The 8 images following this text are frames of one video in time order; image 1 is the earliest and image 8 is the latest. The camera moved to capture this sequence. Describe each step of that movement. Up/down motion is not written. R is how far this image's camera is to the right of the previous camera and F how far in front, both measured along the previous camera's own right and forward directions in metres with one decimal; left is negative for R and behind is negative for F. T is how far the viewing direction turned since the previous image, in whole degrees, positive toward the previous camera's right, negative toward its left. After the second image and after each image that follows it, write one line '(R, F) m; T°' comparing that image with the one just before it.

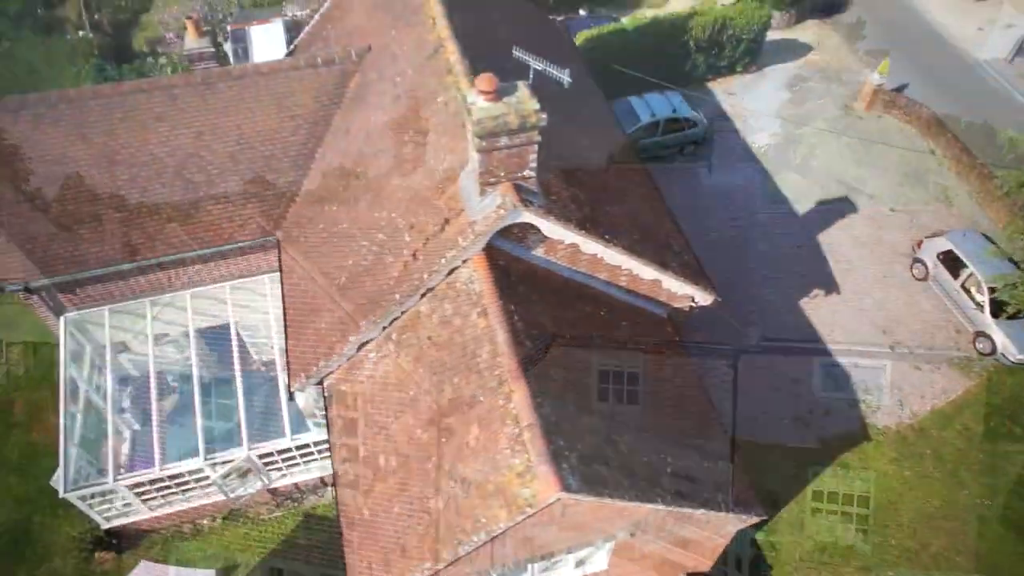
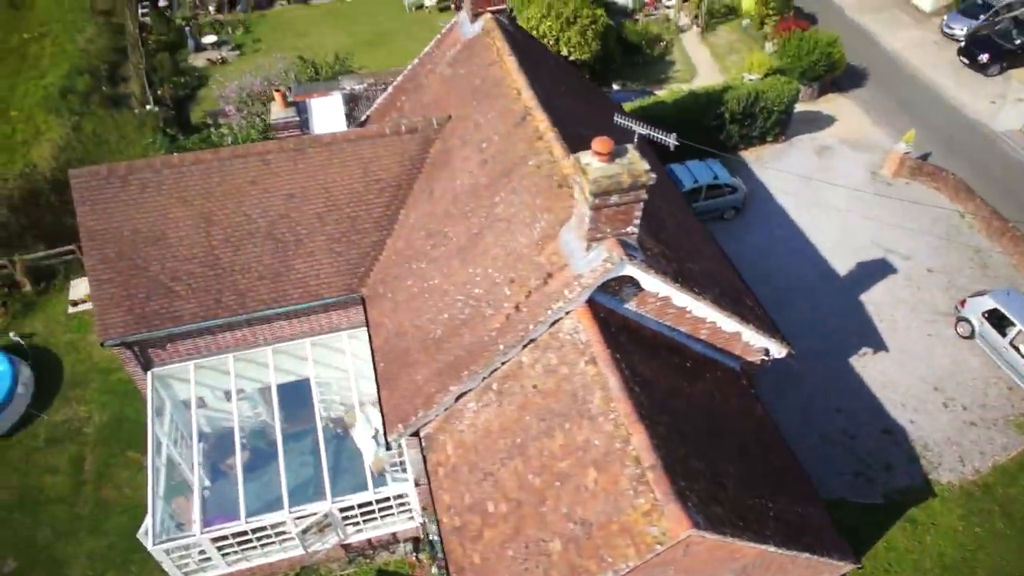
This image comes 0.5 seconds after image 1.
(-1.7, -0.6) m; 0°
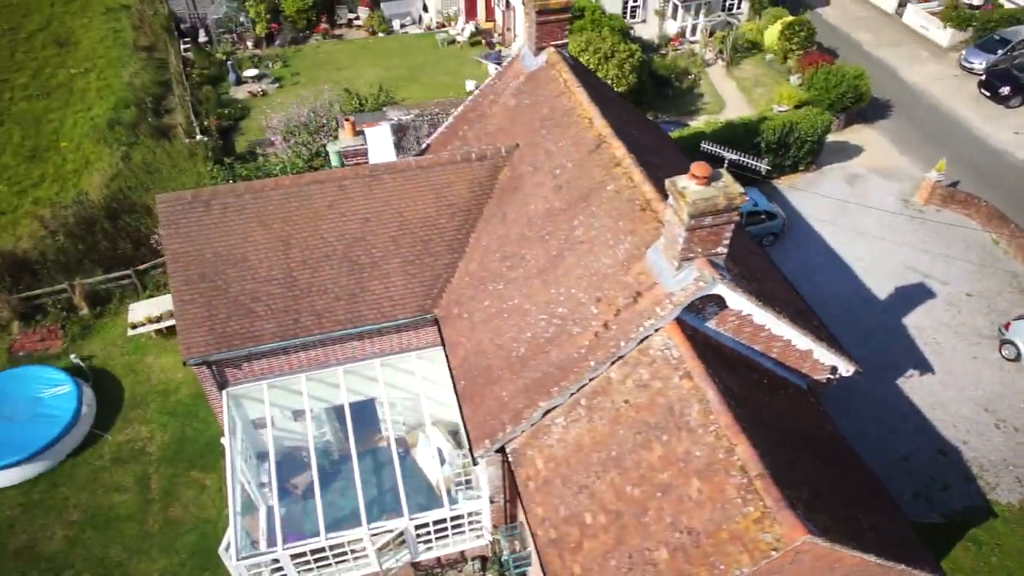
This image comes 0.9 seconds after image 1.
(-1.6, -0.4) m; 0°
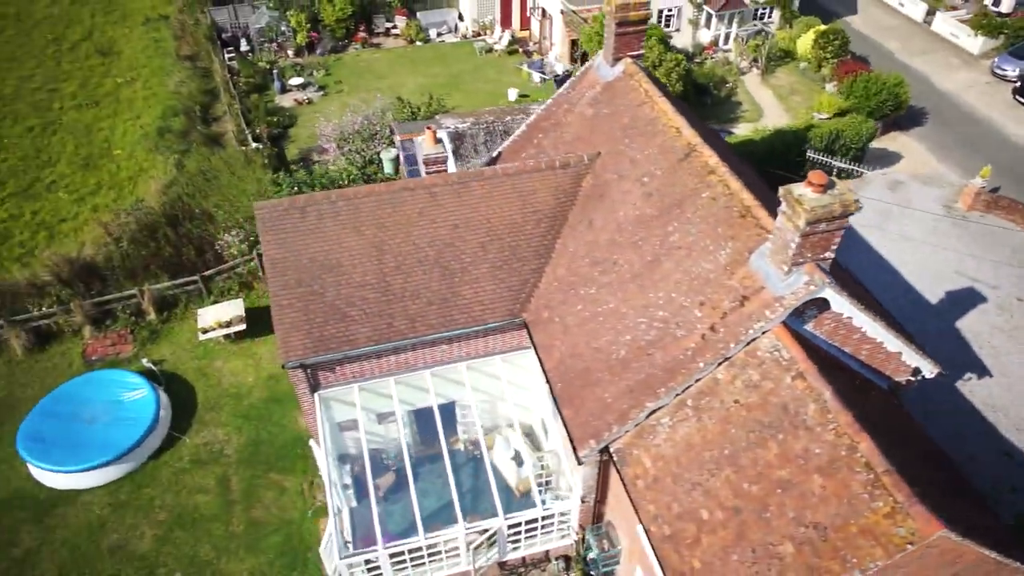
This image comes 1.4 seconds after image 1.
(-2.1, -0.4) m; 0°
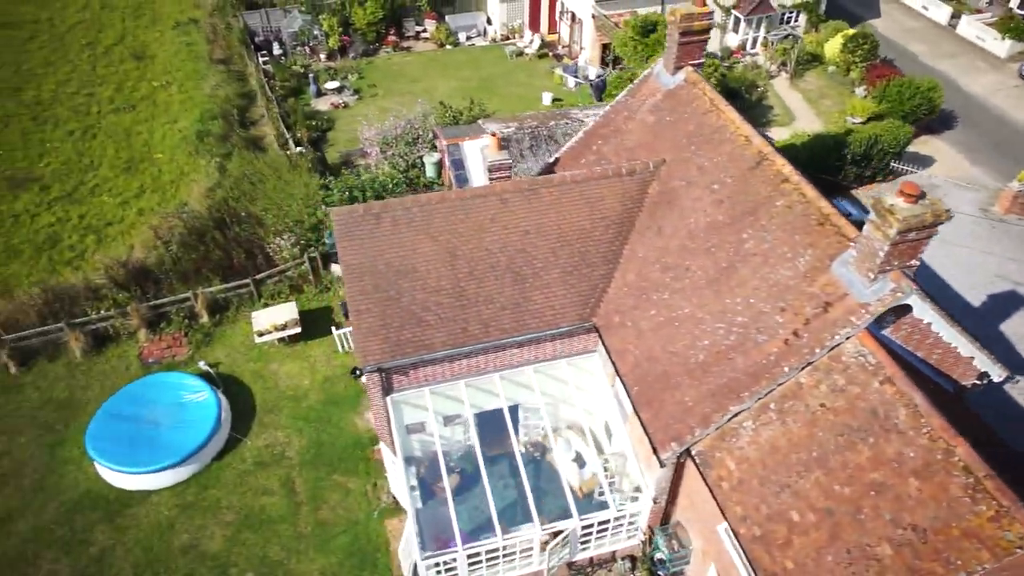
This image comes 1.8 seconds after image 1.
(-1.7, -0.3) m; 0°
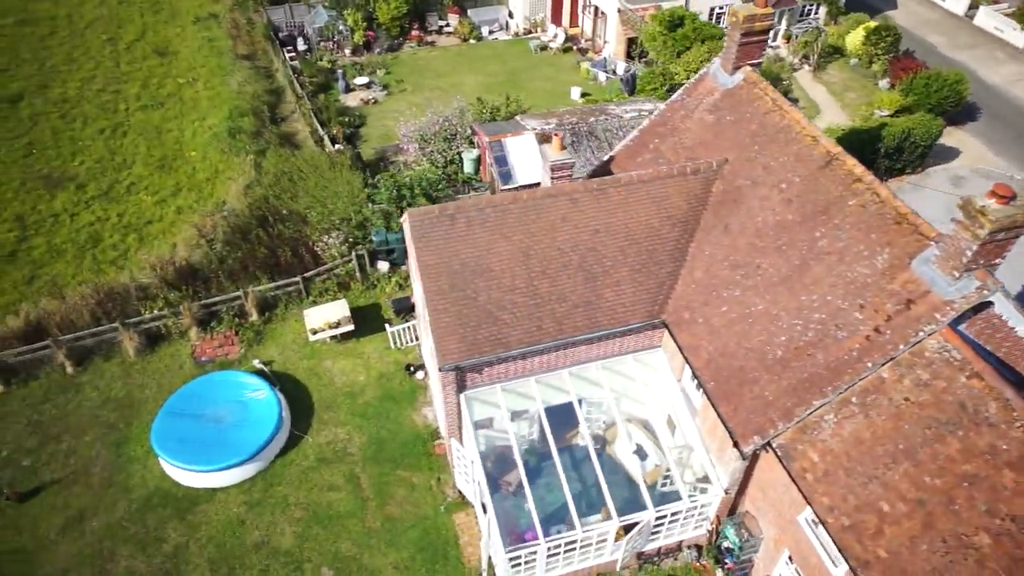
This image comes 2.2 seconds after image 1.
(-2.0, -0.3) m; +1°
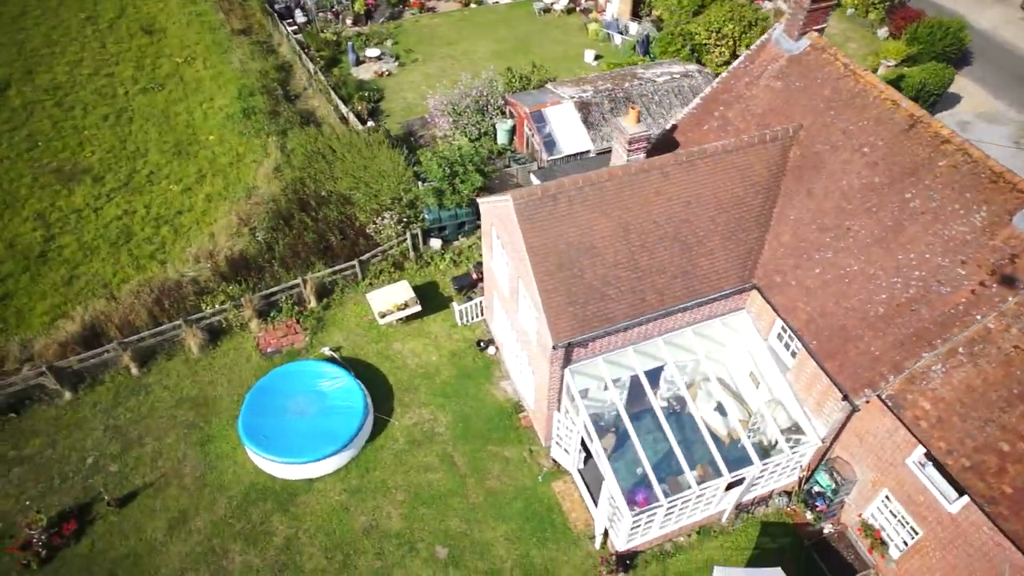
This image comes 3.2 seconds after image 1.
(-3.7, -0.2) m; +4°
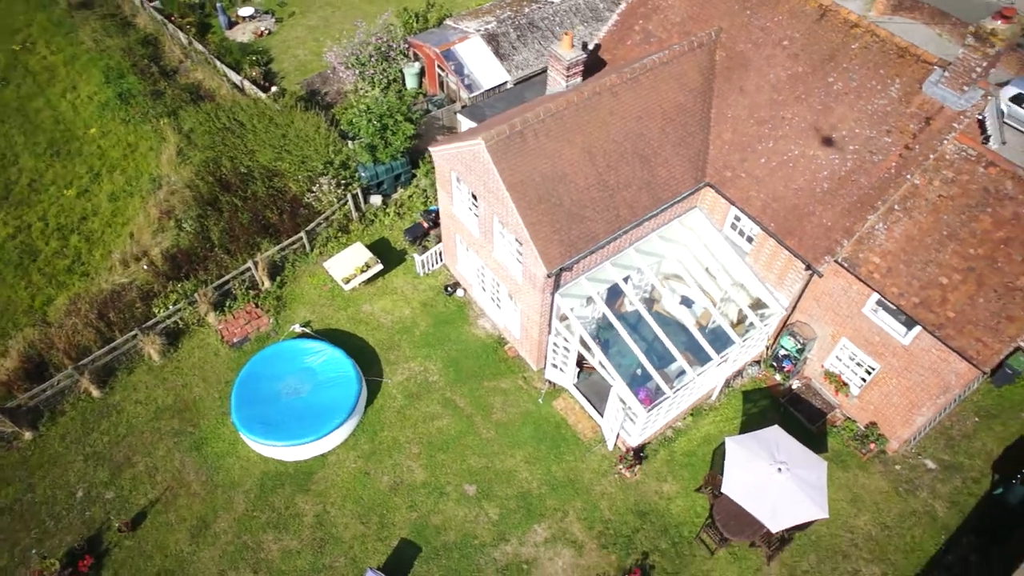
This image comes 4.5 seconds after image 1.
(-2.9, -0.3) m; +10°
